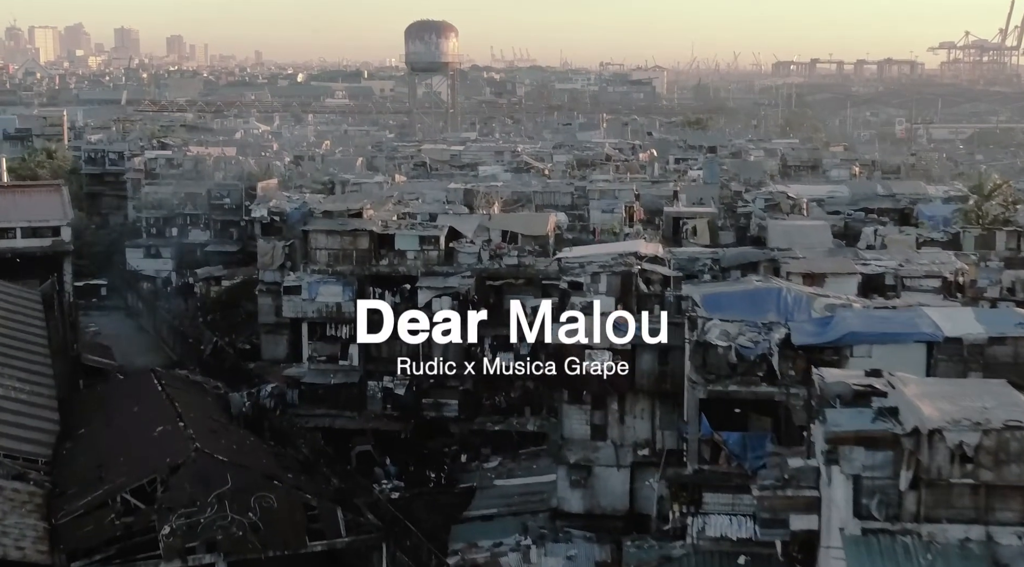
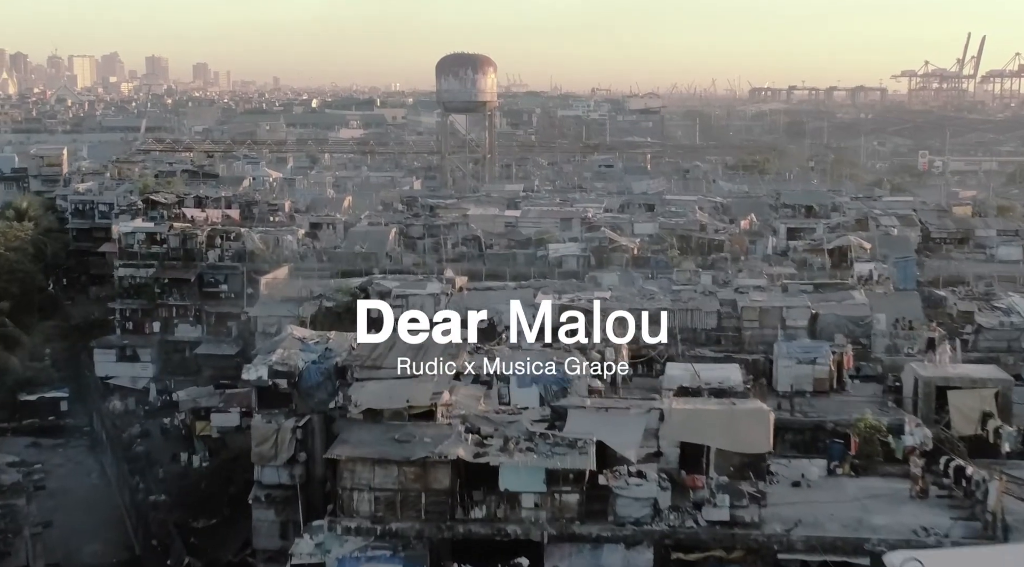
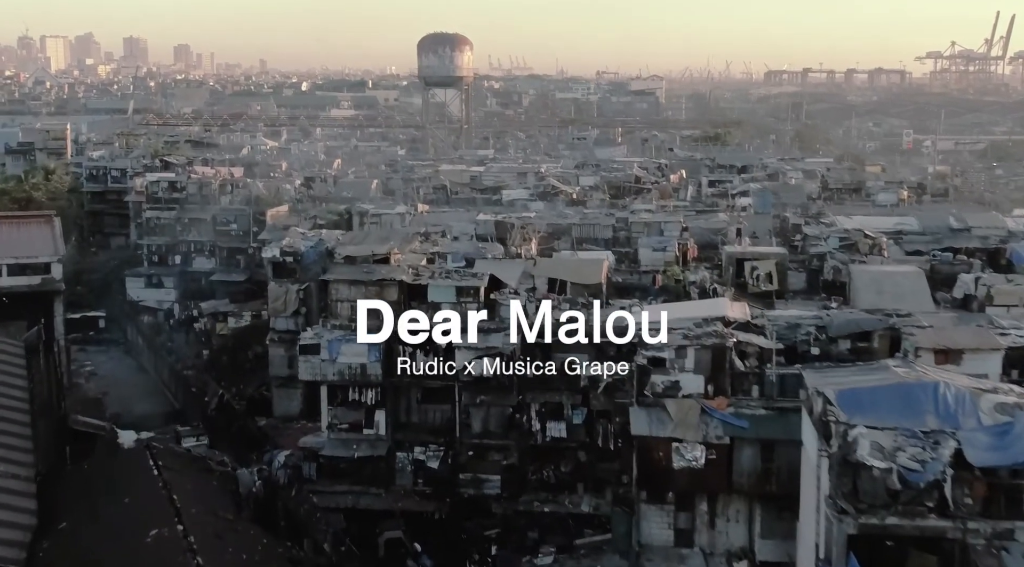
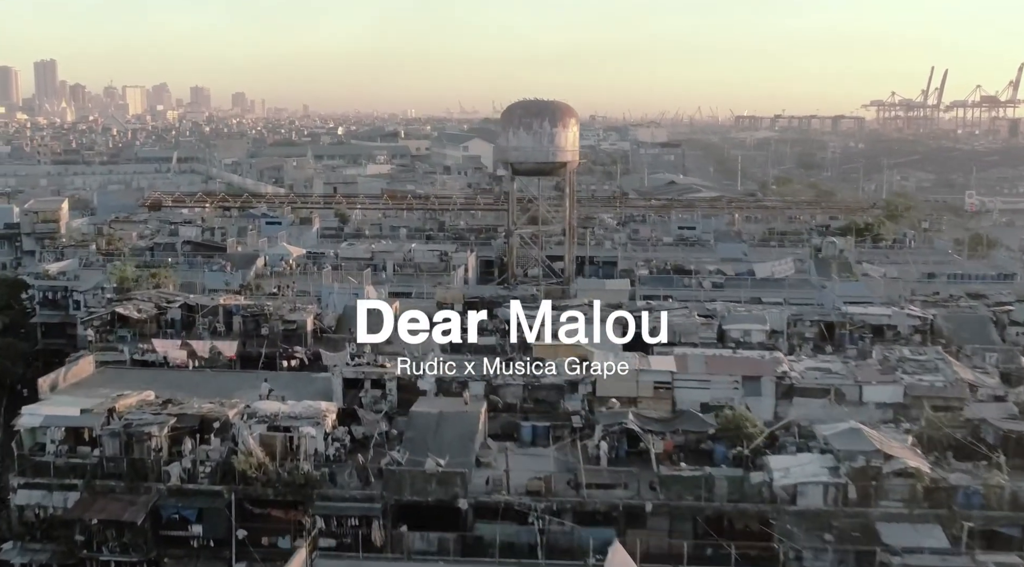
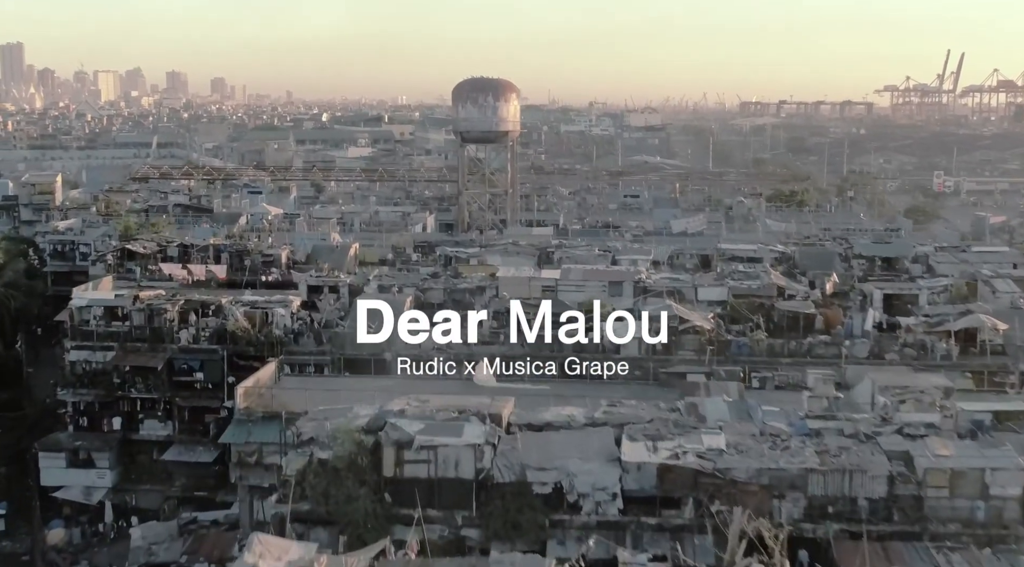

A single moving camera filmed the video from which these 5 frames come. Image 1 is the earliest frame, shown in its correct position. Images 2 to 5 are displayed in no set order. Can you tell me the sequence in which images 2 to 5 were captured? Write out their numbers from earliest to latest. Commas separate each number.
3, 2, 5, 4
